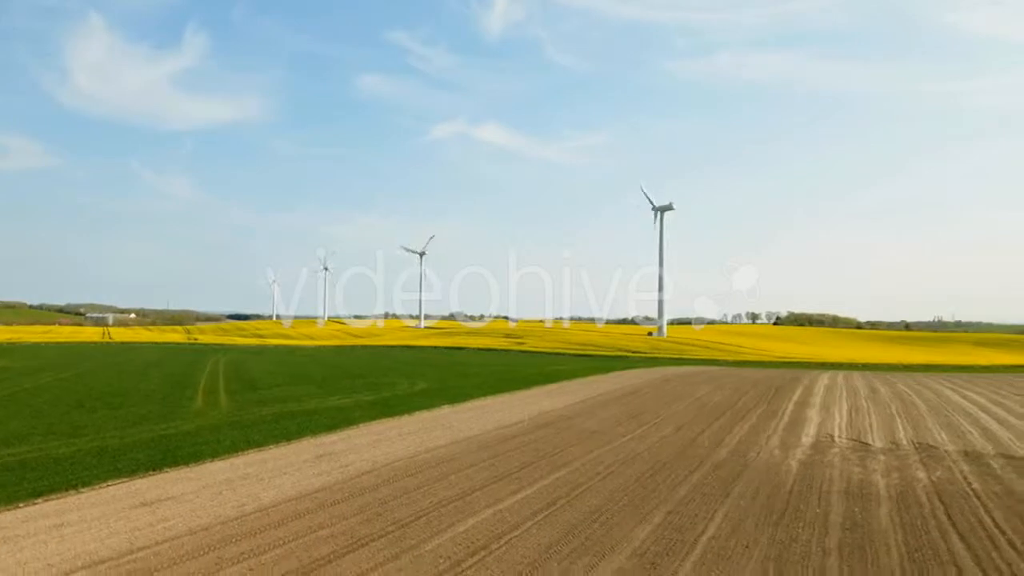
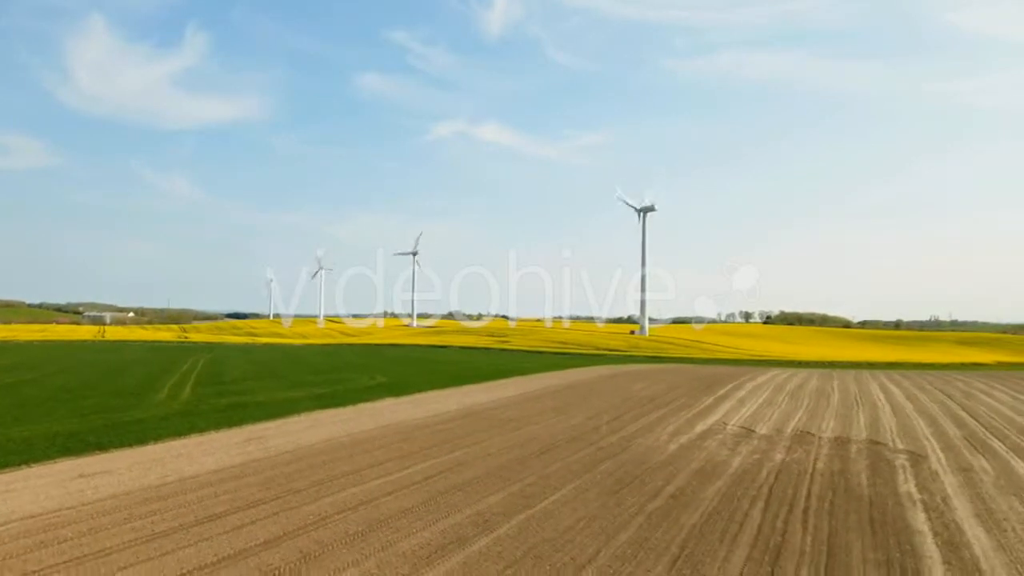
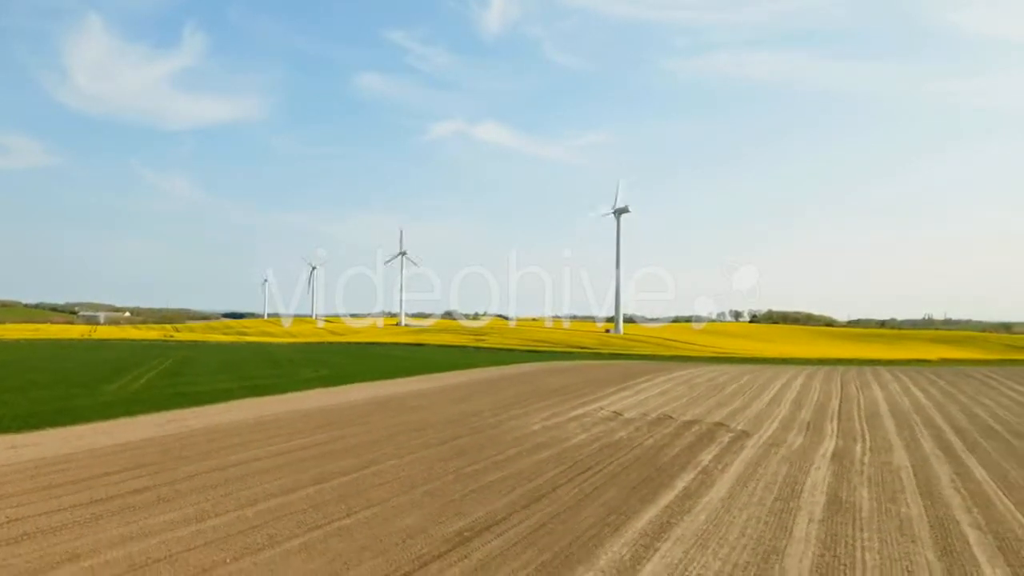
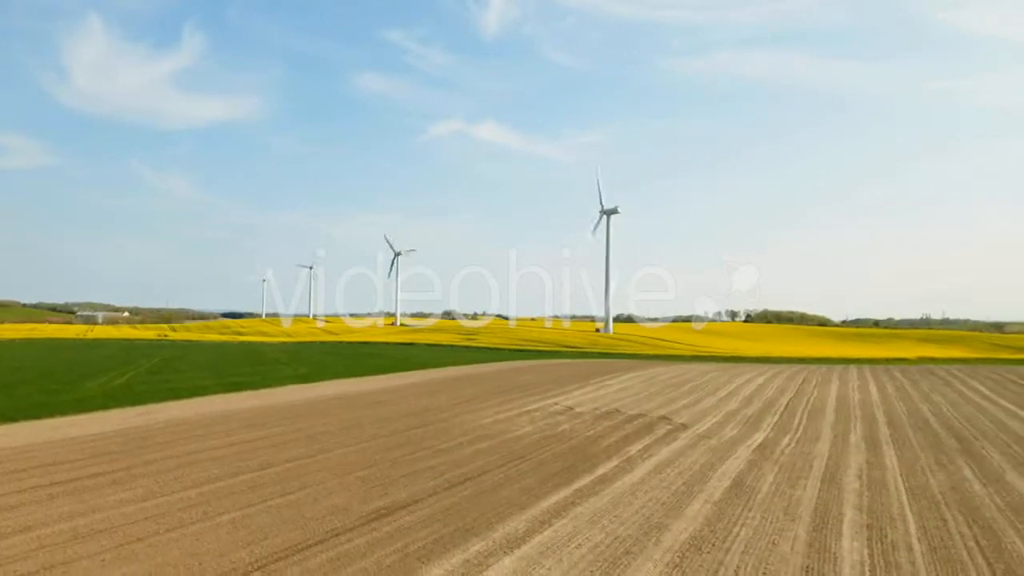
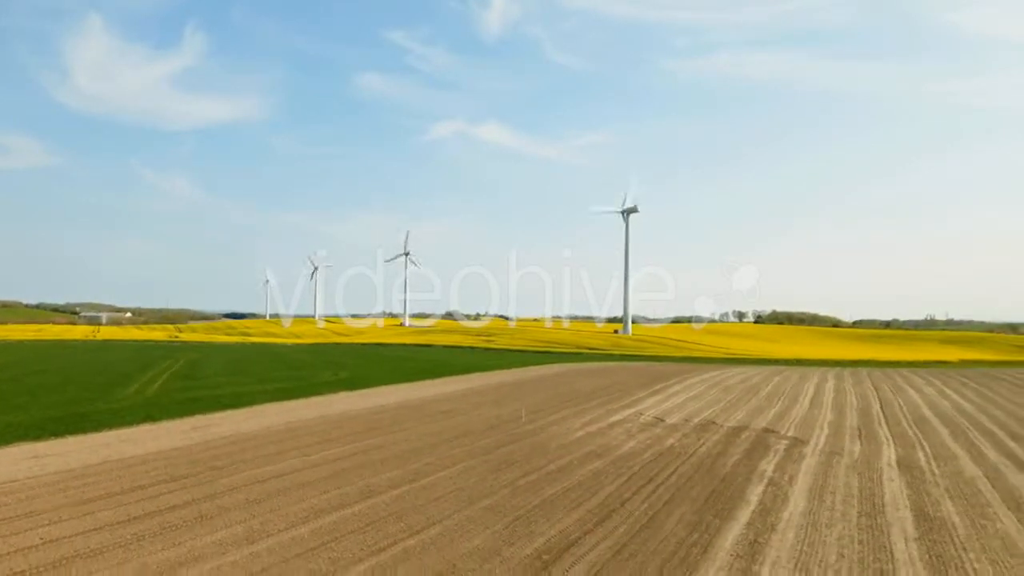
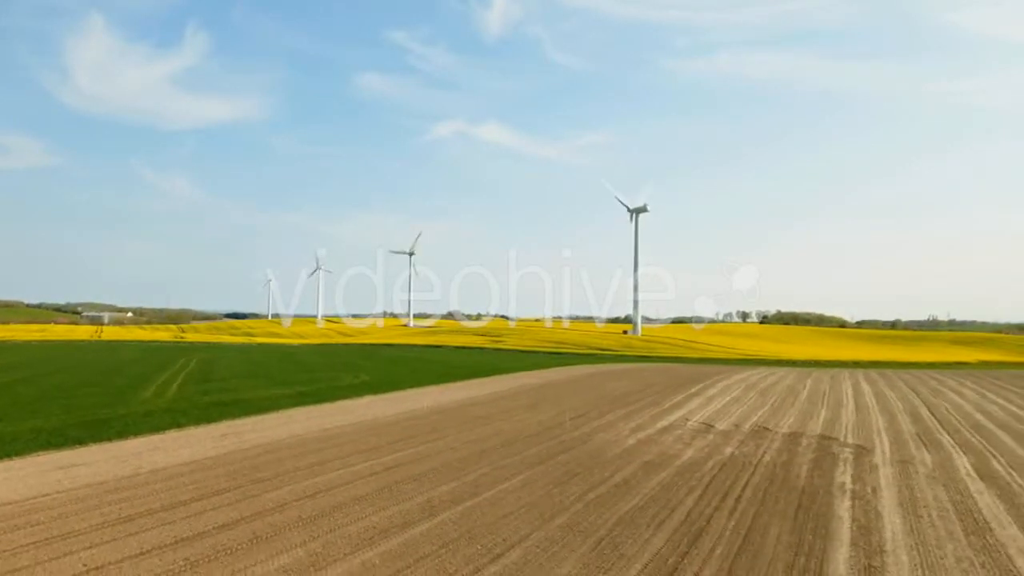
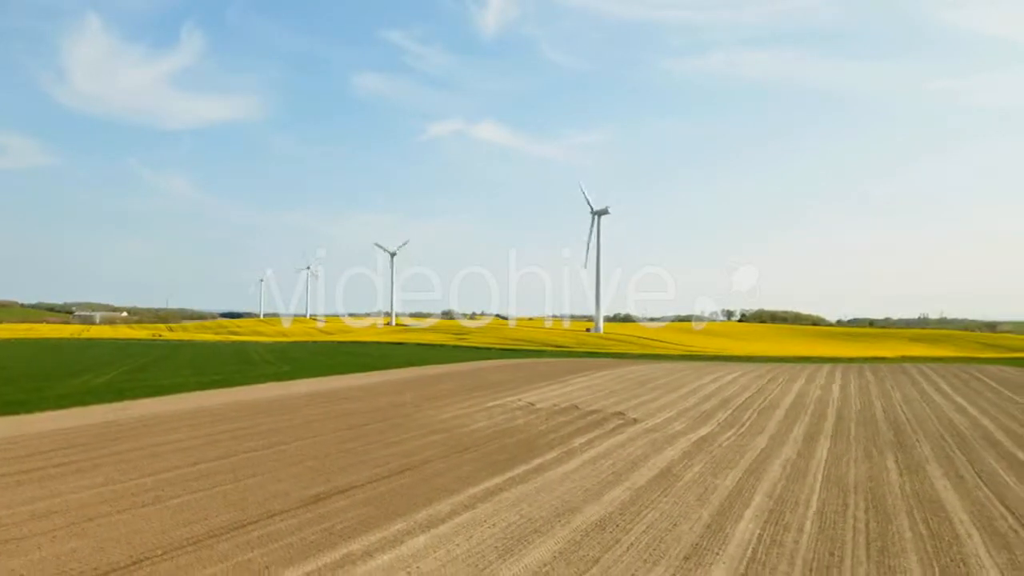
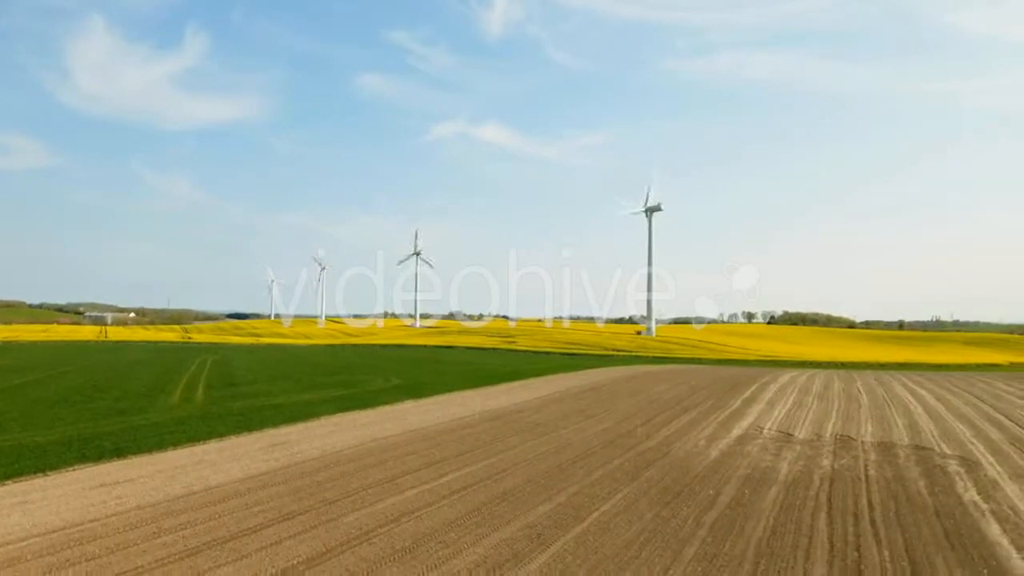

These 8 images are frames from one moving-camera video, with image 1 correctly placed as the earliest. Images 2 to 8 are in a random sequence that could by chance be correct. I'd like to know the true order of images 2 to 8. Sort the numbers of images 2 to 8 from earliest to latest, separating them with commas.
8, 2, 6, 5, 3, 4, 7
